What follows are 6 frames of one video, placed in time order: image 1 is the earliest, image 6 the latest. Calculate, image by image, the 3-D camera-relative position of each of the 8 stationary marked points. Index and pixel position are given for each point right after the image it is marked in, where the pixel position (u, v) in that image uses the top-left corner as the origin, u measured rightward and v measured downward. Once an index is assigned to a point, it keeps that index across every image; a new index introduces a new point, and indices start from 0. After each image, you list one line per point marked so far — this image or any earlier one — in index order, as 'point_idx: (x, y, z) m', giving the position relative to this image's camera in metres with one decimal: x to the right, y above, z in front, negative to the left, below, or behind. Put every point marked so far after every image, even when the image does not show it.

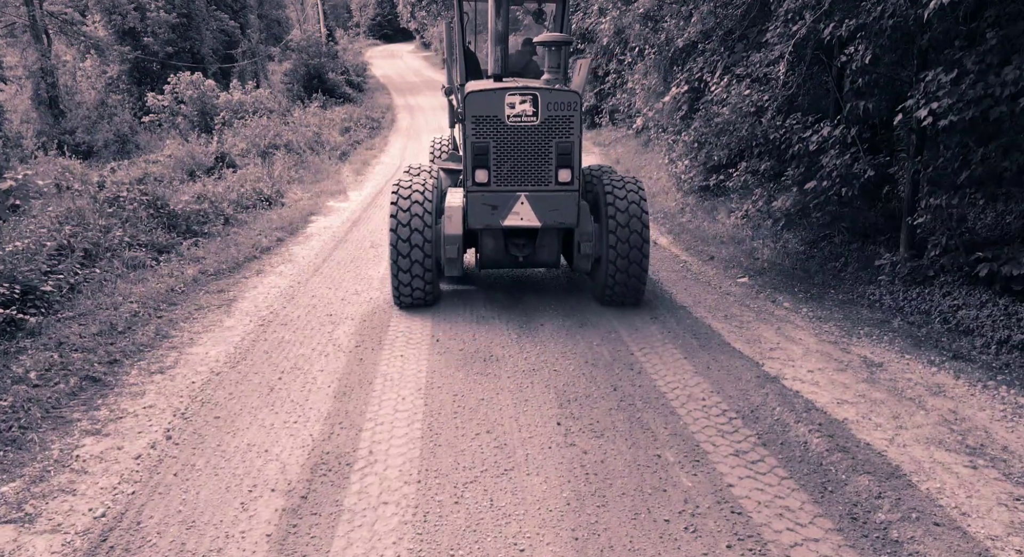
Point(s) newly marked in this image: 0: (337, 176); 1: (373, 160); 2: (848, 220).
0: (-3.5, +2.1, +16.3) m
1: (-3.3, +2.9, +19.5) m
2: (+3.1, +0.6, +7.5) m
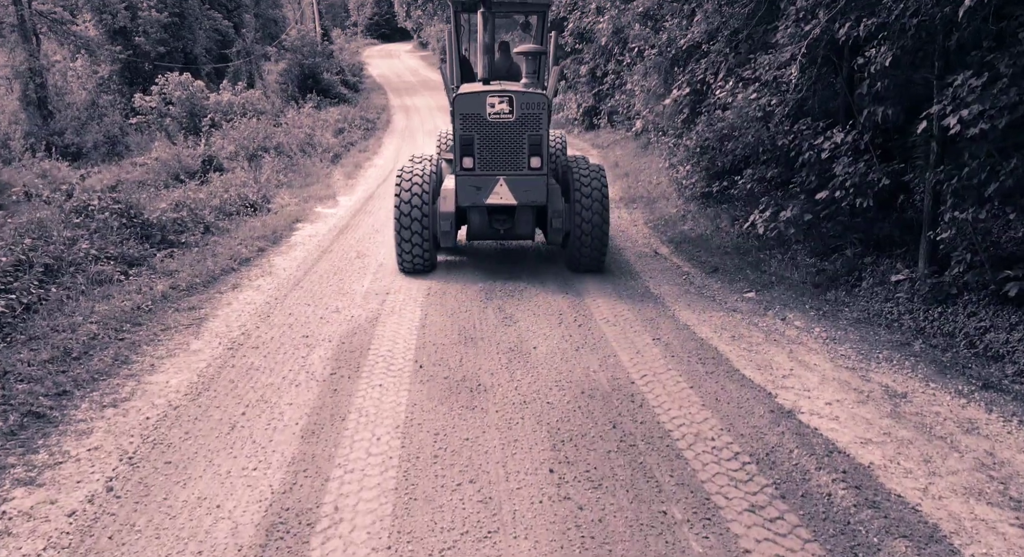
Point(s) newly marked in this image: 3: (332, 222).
0: (-3.6, +1.9, +15.8) m
1: (-3.4, +2.8, +19.1) m
2: (+3.0, +0.4, +7.0) m
3: (-2.6, +0.8, +11.5) m
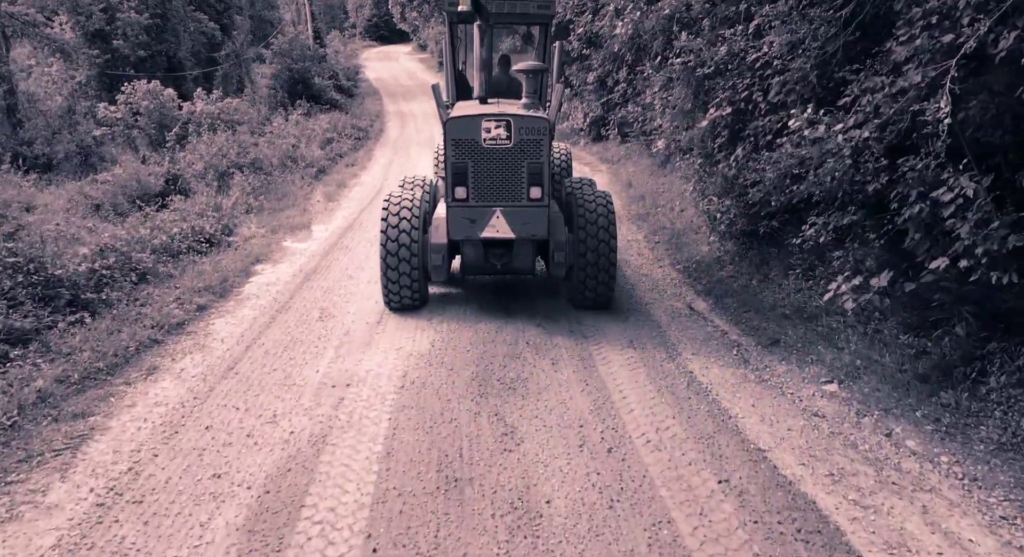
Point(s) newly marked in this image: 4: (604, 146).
0: (-3.6, +1.3, +14.0) m
1: (-3.4, +2.2, +17.3) m
2: (+3.0, -0.2, +5.2) m
3: (-2.6, +0.2, +9.7) m
4: (+2.1, +3.1, +18.7) m
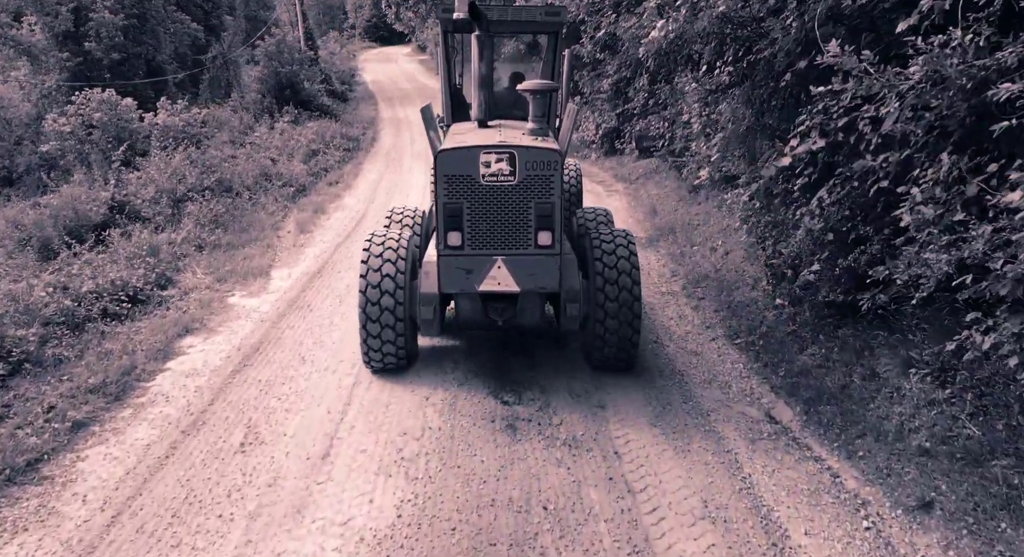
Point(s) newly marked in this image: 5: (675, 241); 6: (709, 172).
0: (-3.5, +0.6, +11.8) m
1: (-3.3, +1.5, +15.1) m
2: (+3.1, -0.9, +3.0) m
3: (-2.5, -0.5, +7.5) m
4: (+2.2, +2.4, +16.5) m
5: (+2.1, +0.5, +10.4) m
6: (+2.4, +1.3, +9.7) m
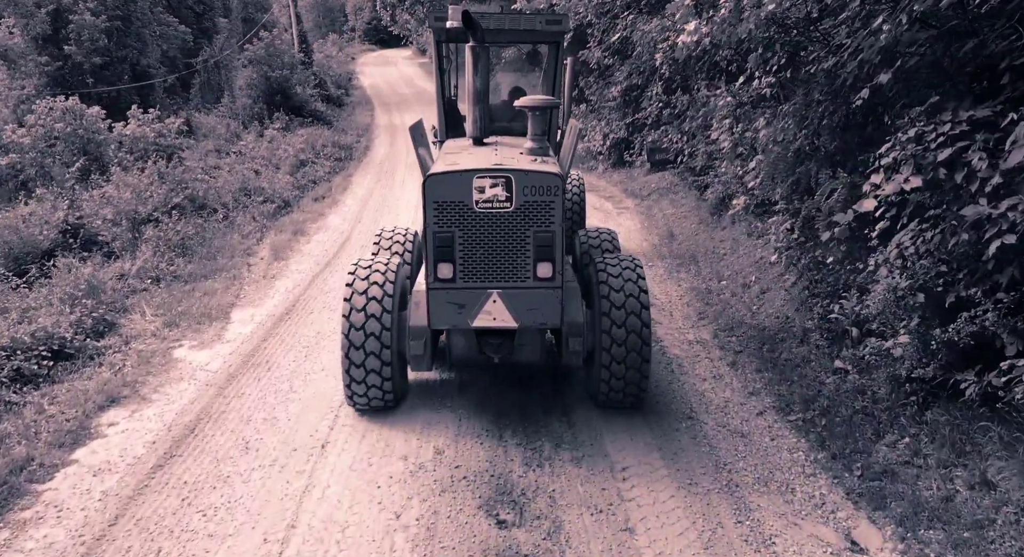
0: (-3.5, +0.2, +10.4) m
1: (-3.3, +1.0, +13.7) m
2: (+3.1, -1.3, +1.6) m
3: (-2.5, -0.9, +6.1) m
4: (+2.2, +1.9, +15.1) m
5: (+2.1, 0.0, +9.1) m
6: (+2.4, +0.8, +8.3) m
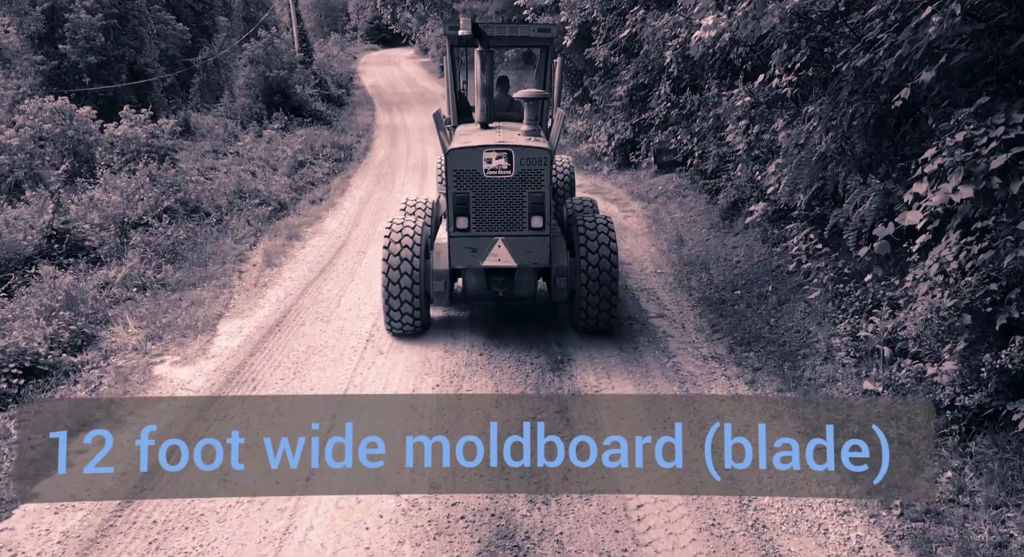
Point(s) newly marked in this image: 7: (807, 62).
0: (-3.5, +0.1, +10.0) m
1: (-3.3, +0.9, +13.3) m
2: (+3.1, -1.4, +1.2) m
3: (-2.5, -1.0, +5.7) m
4: (+2.3, +1.8, +14.7) m
5: (+2.1, -0.1, +8.6) m
6: (+2.4, +0.7, +7.9) m
7: (+2.2, +1.6, +6.0) m
